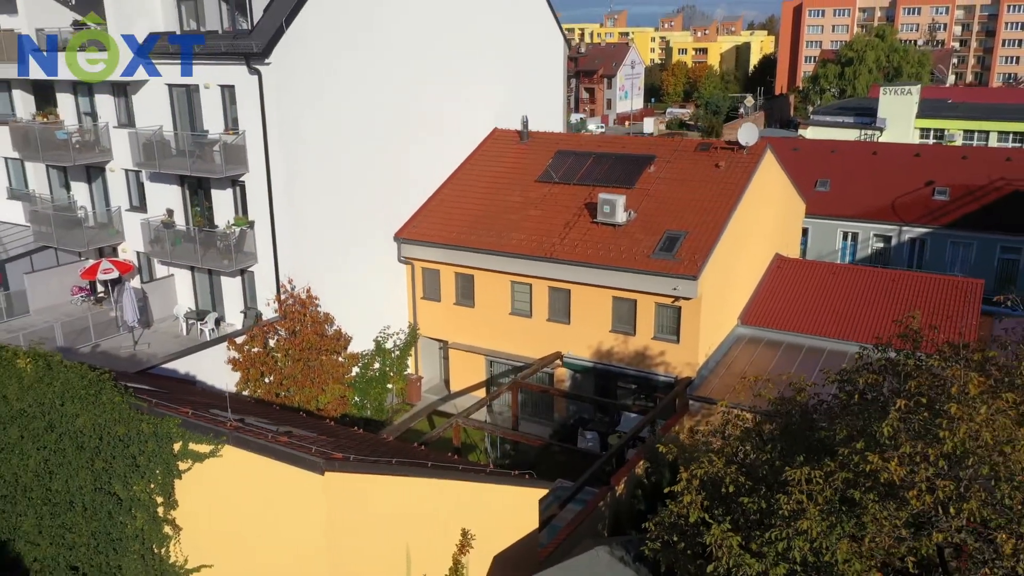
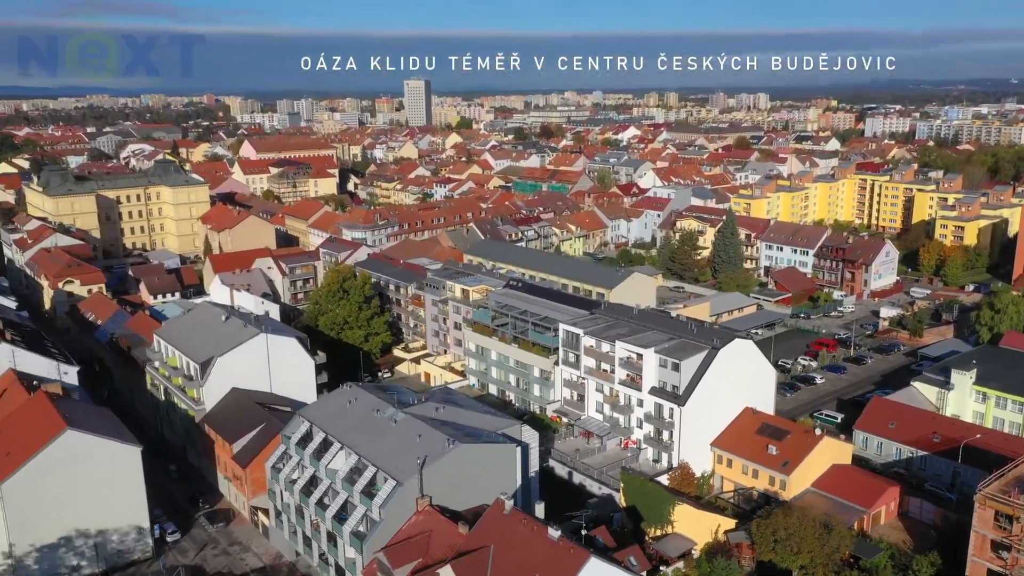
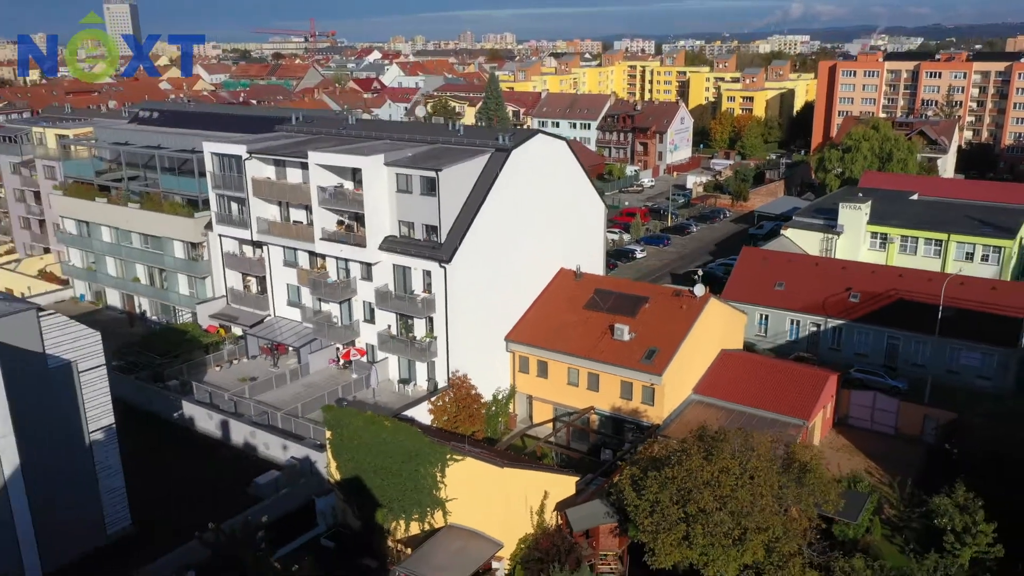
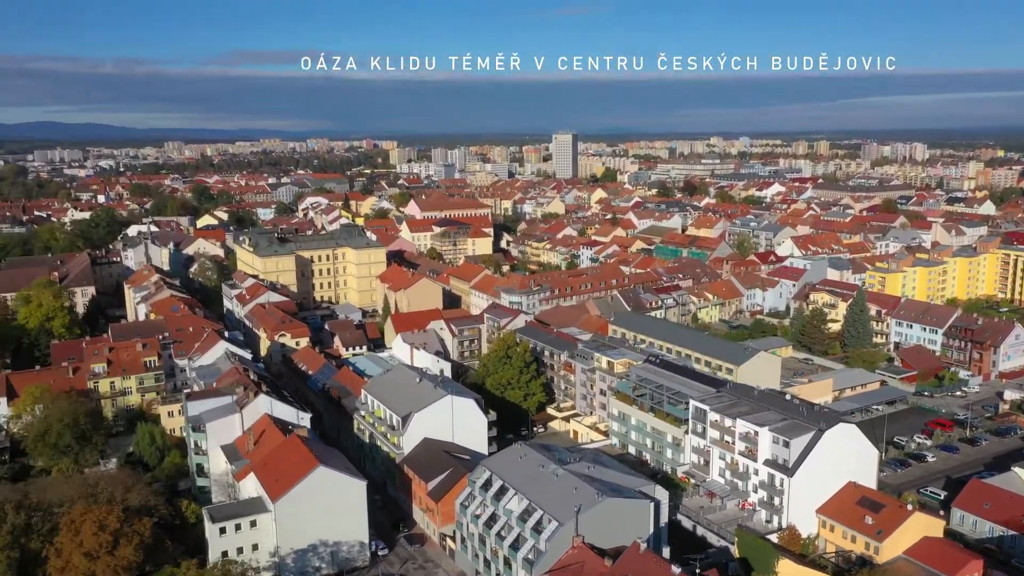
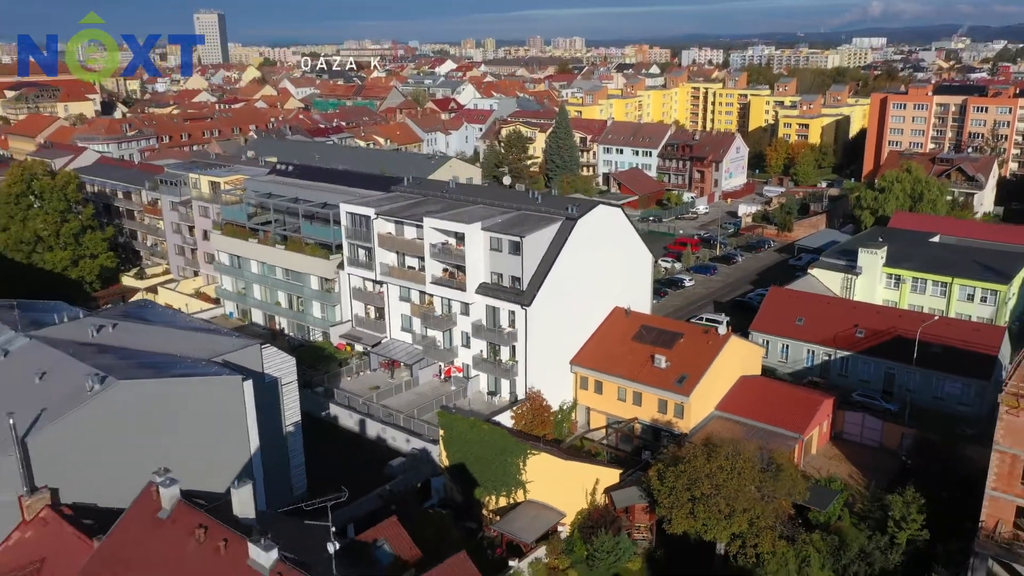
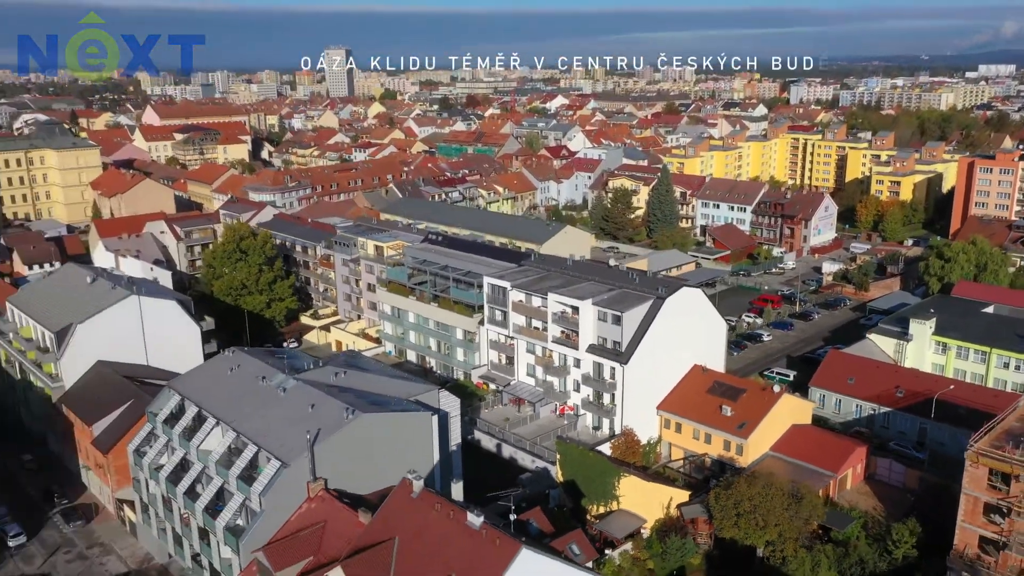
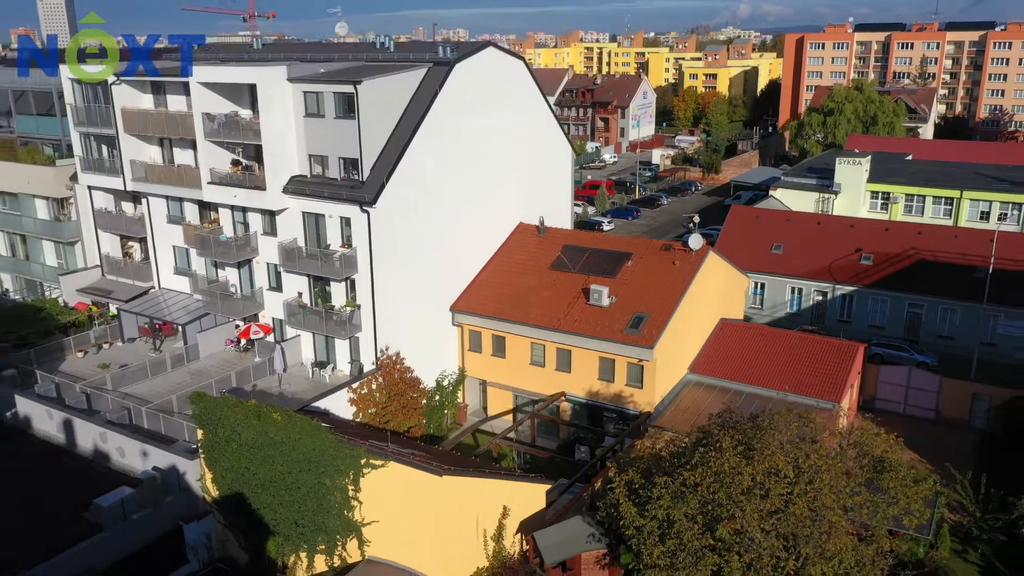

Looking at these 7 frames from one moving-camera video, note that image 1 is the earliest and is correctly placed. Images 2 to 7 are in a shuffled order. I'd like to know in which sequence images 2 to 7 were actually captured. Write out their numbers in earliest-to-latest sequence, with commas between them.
7, 3, 5, 6, 2, 4
